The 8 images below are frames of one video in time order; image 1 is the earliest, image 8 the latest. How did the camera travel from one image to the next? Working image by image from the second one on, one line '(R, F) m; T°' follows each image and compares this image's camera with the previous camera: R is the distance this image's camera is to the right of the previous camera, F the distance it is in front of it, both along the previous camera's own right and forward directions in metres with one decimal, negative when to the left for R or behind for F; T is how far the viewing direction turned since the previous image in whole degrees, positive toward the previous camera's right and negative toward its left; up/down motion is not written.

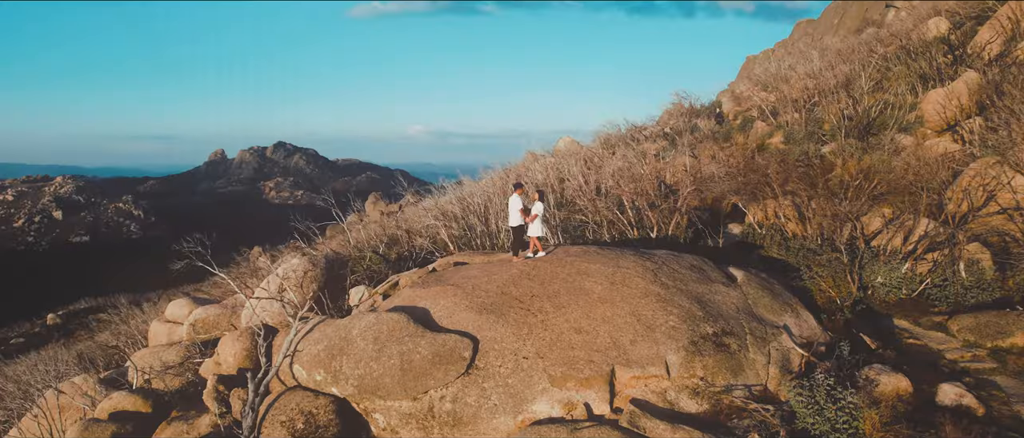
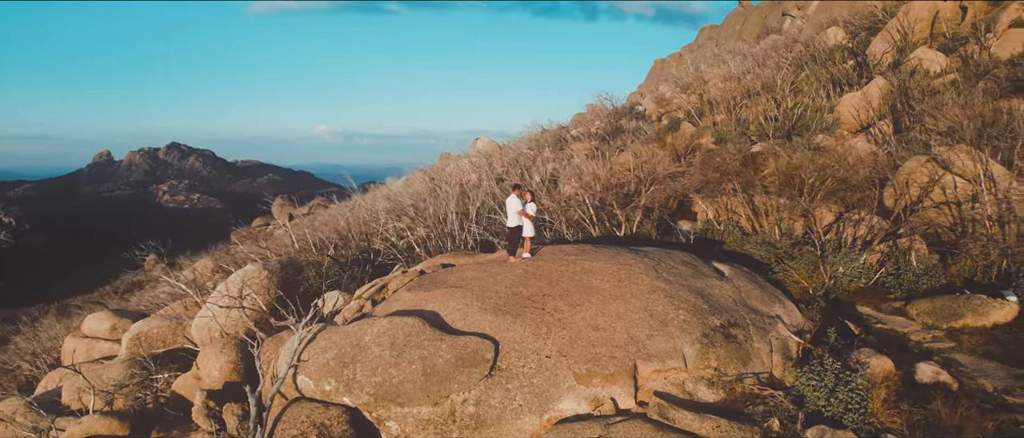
(-1.1, +0.1) m; +8°
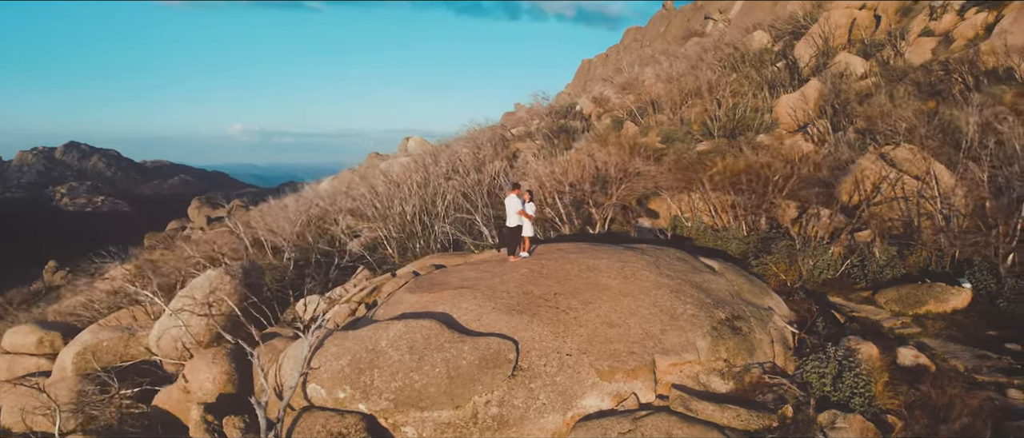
(-1.0, +0.1) m; +7°
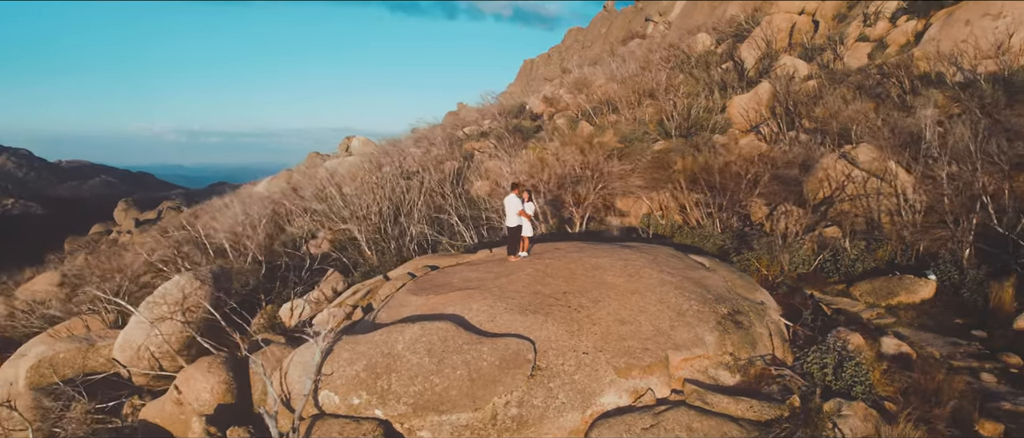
(-0.8, 0.0) m; +5°
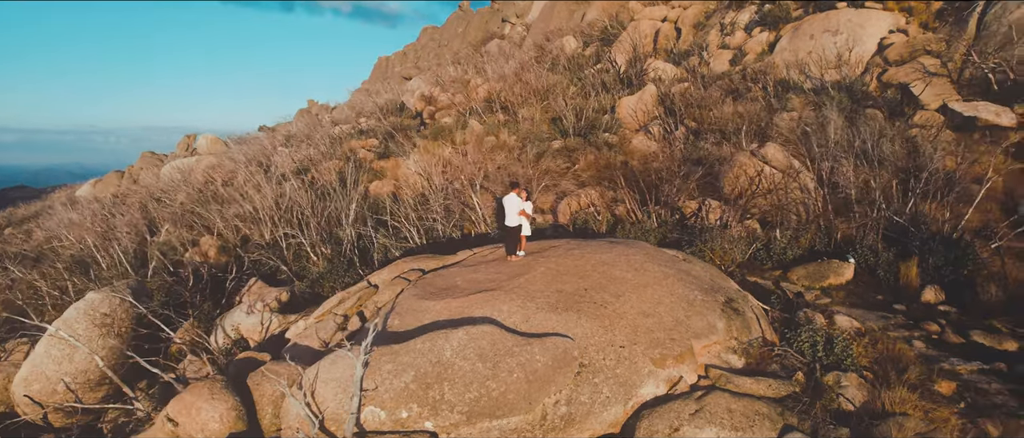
(-2.0, +0.3) m; +14°
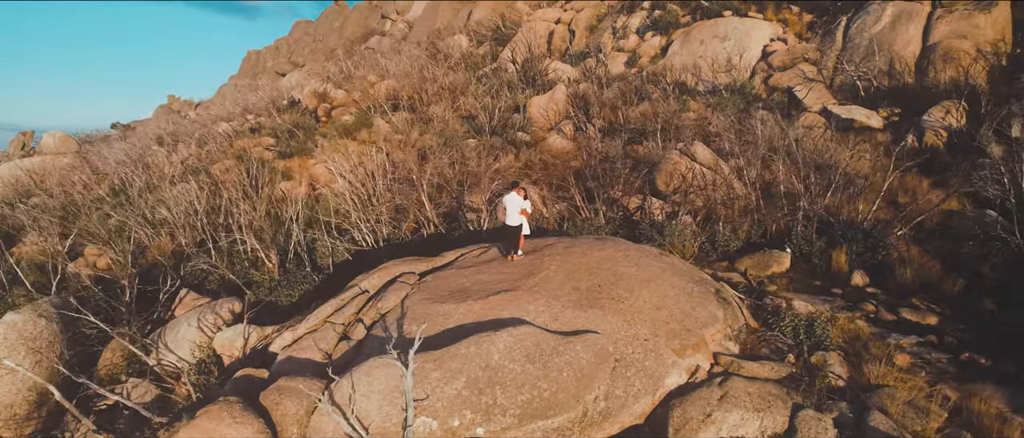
(-1.6, +0.2) m; +11°
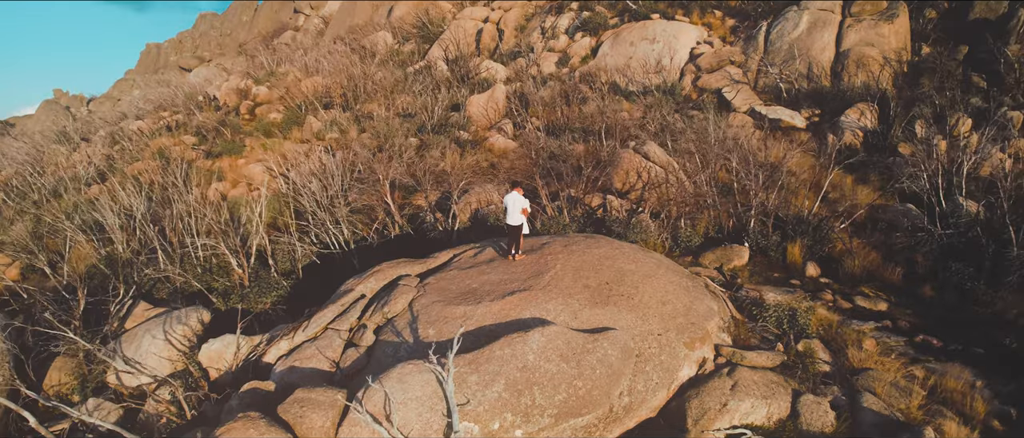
(-1.1, +0.1) m; +8°
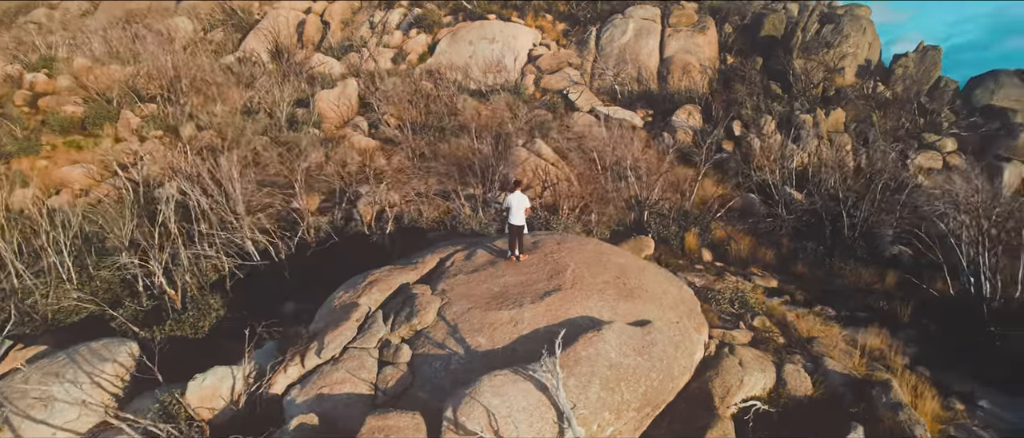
(-2.6, +0.6) m; +18°
